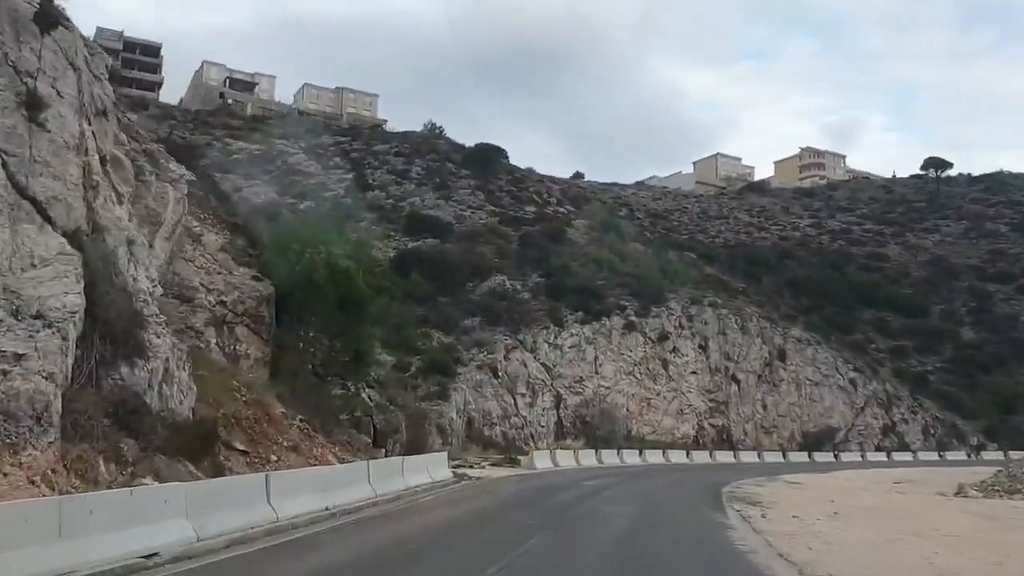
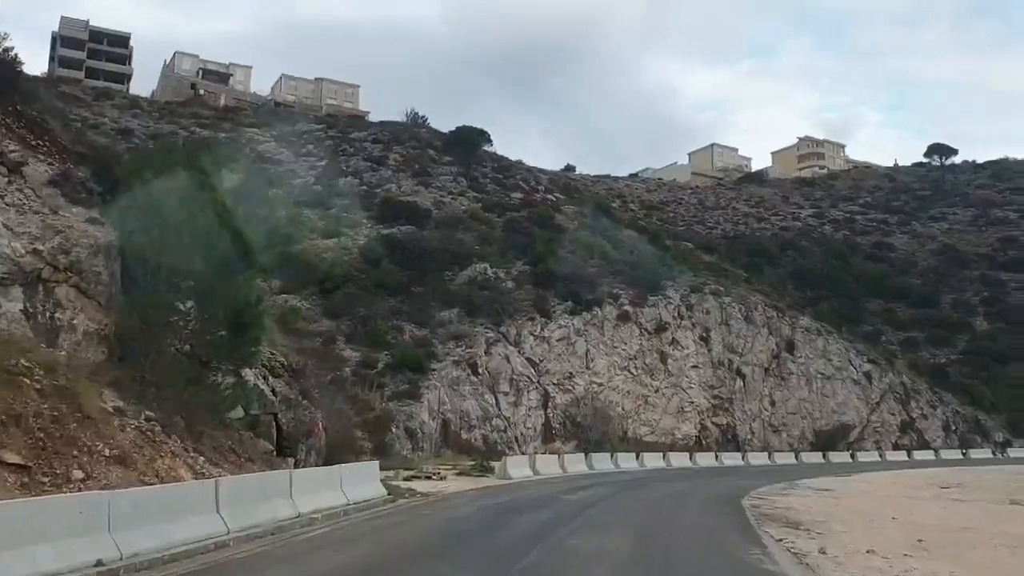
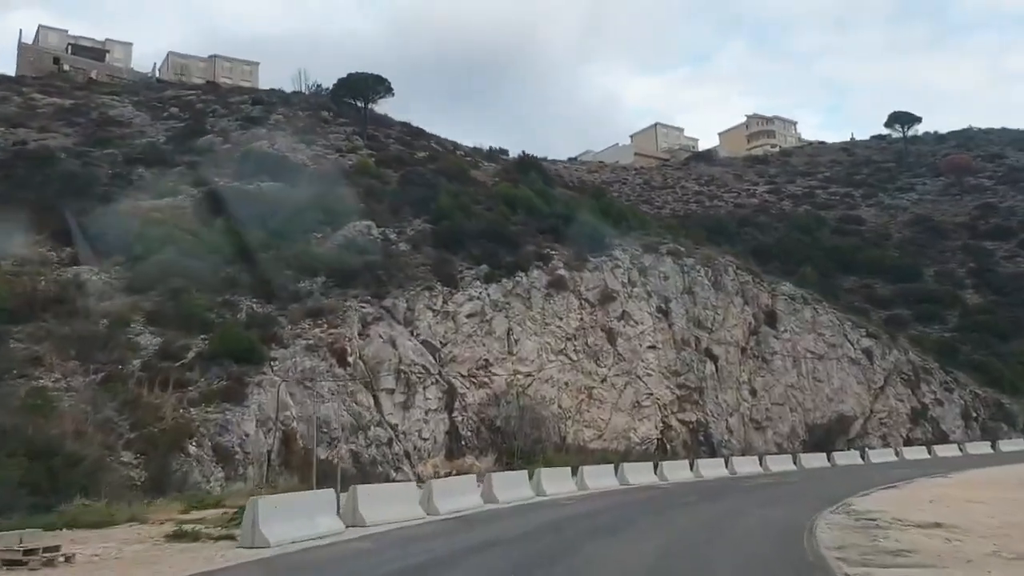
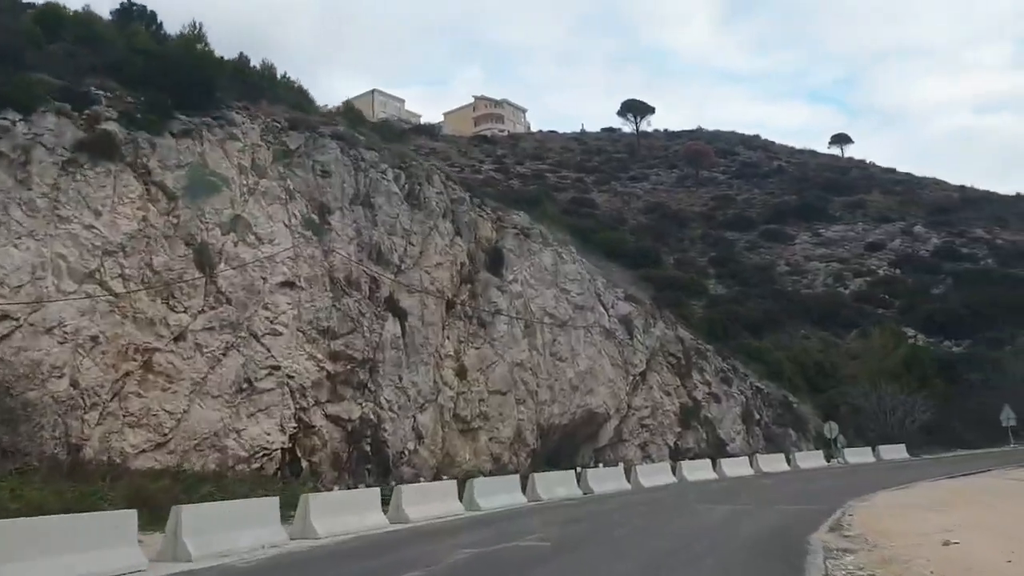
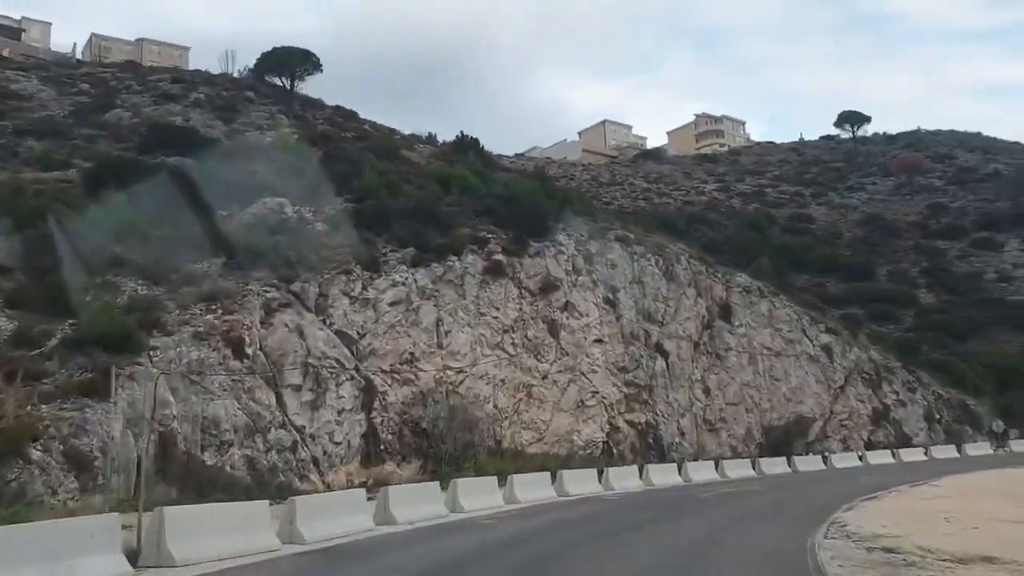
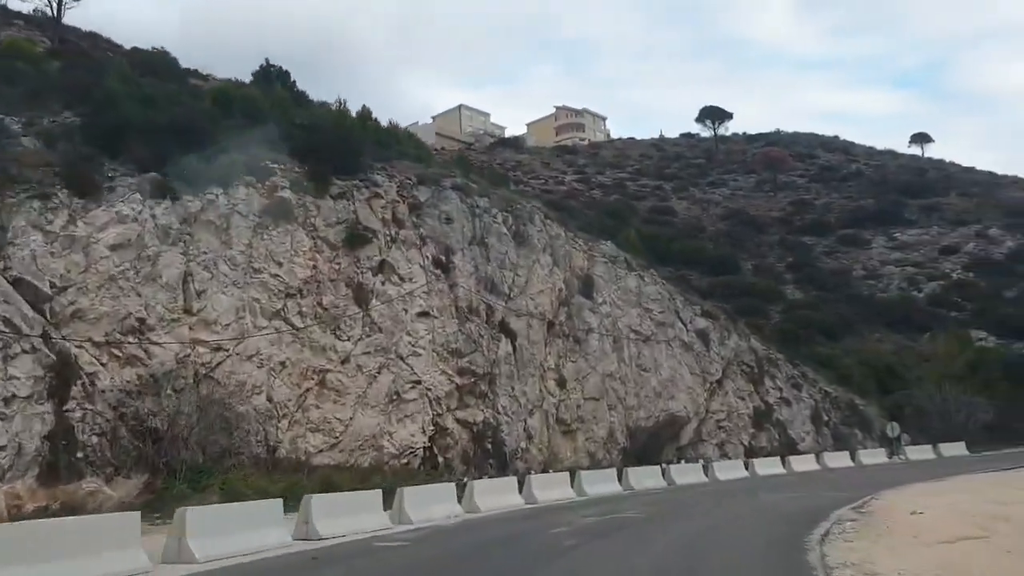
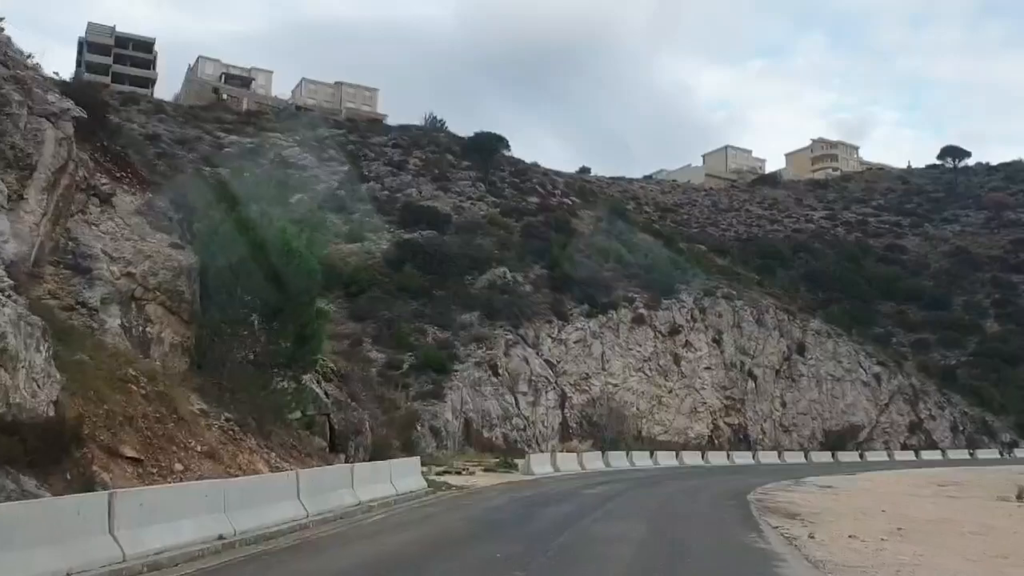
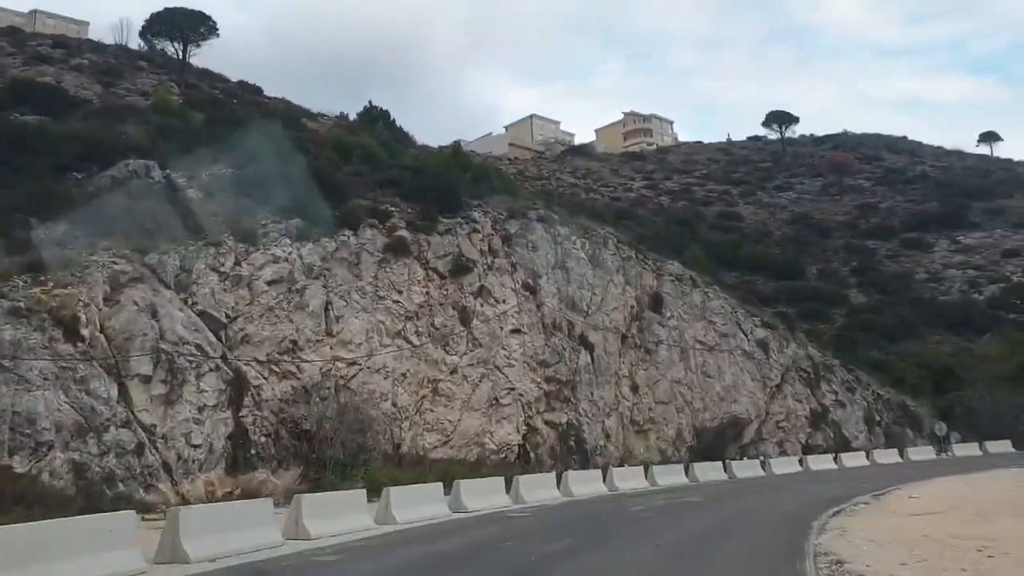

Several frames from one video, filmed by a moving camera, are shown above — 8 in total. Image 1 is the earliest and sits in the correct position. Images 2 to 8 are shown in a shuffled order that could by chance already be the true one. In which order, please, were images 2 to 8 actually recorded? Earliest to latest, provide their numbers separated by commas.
7, 2, 3, 5, 8, 6, 4
